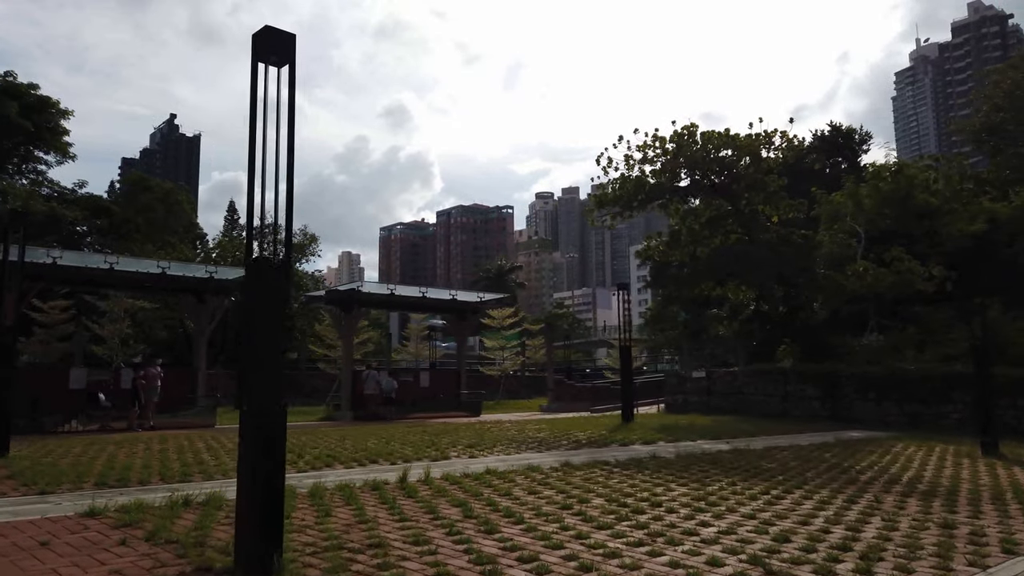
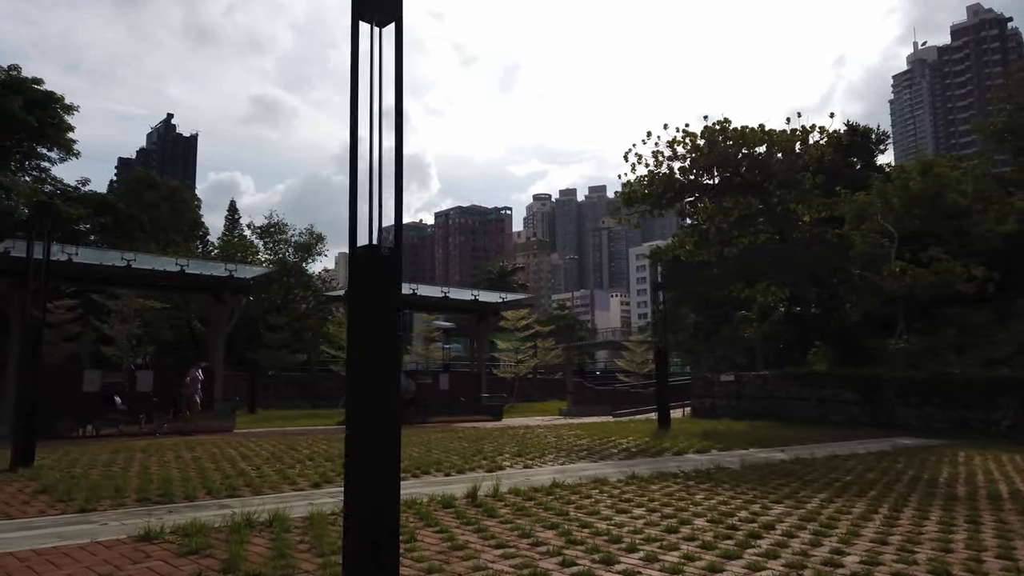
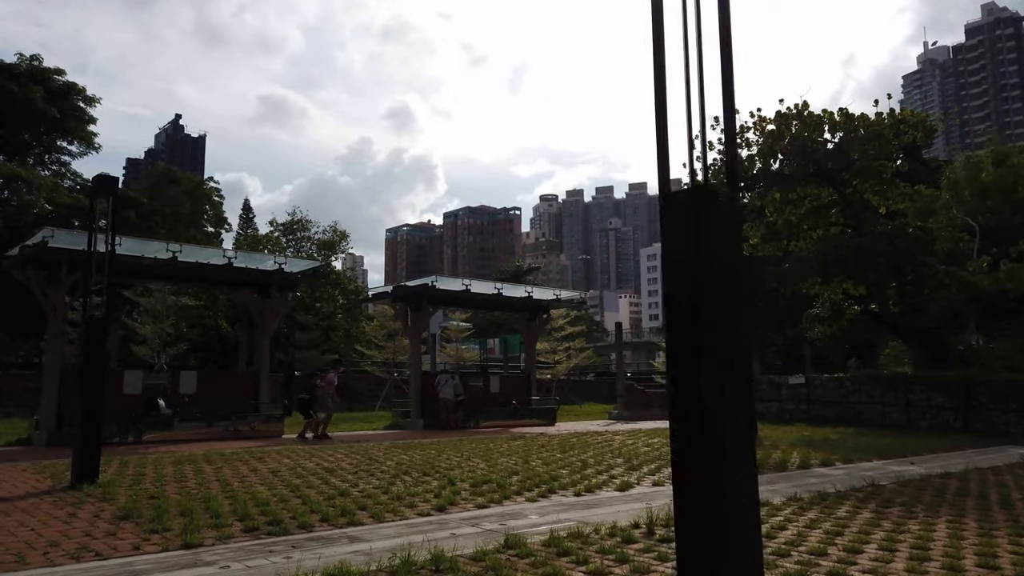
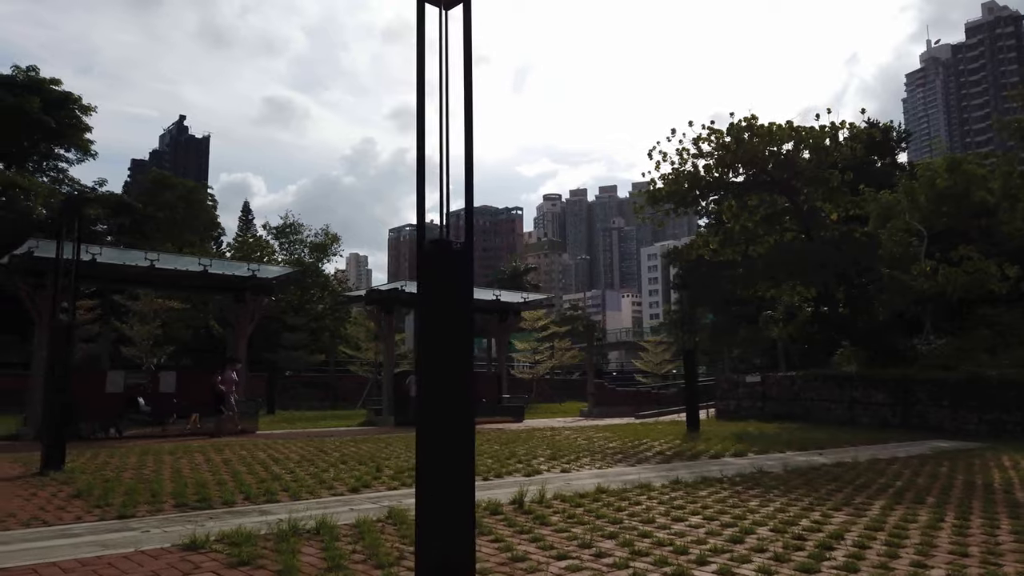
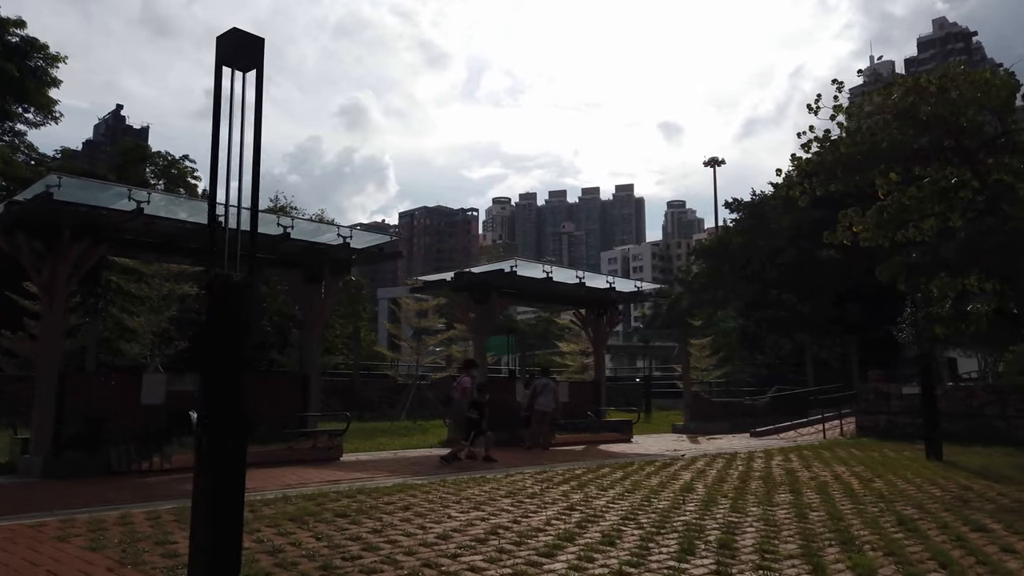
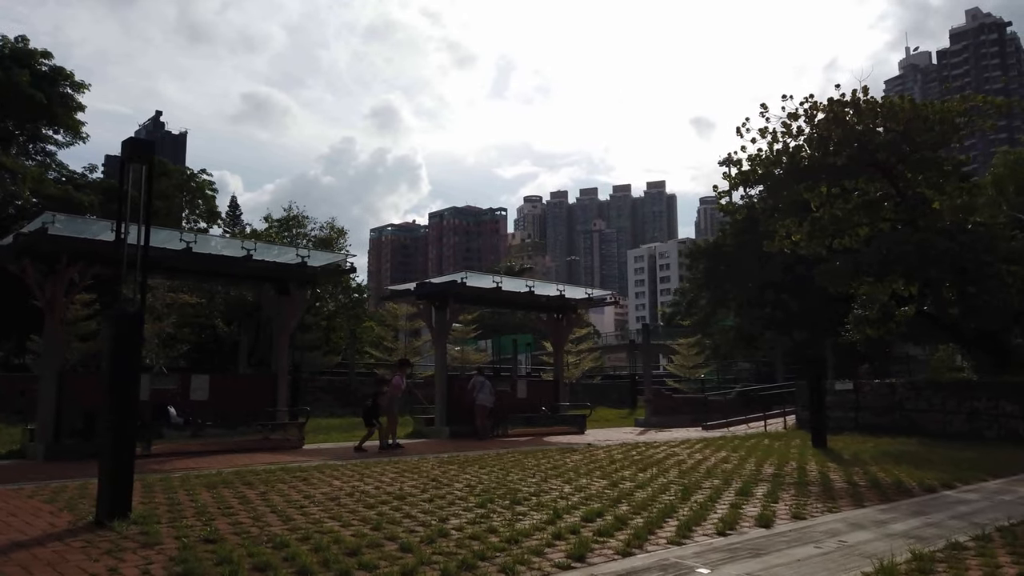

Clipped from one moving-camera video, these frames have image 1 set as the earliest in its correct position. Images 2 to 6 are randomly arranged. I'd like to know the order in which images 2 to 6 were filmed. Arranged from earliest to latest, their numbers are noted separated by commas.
2, 4, 3, 6, 5
